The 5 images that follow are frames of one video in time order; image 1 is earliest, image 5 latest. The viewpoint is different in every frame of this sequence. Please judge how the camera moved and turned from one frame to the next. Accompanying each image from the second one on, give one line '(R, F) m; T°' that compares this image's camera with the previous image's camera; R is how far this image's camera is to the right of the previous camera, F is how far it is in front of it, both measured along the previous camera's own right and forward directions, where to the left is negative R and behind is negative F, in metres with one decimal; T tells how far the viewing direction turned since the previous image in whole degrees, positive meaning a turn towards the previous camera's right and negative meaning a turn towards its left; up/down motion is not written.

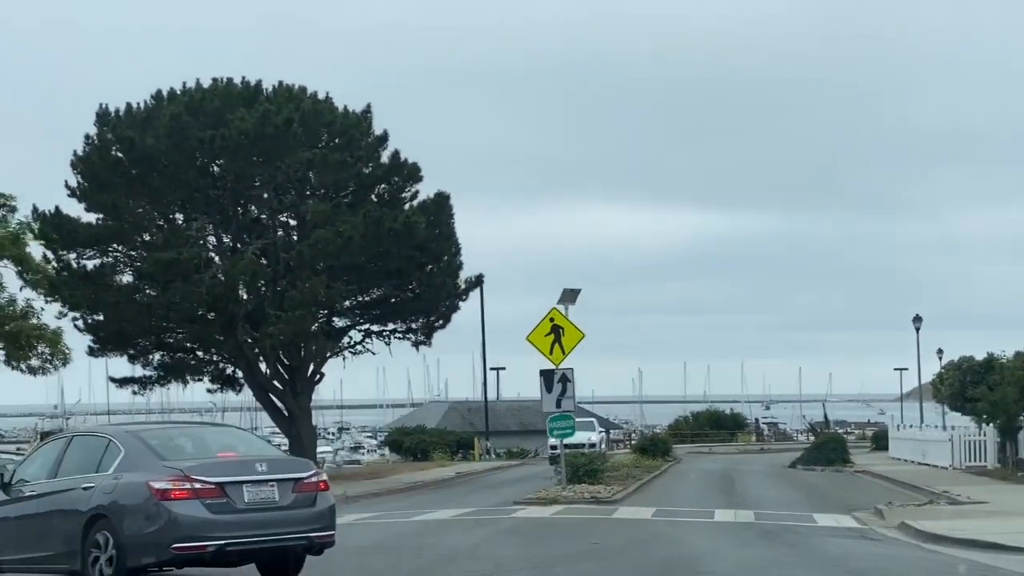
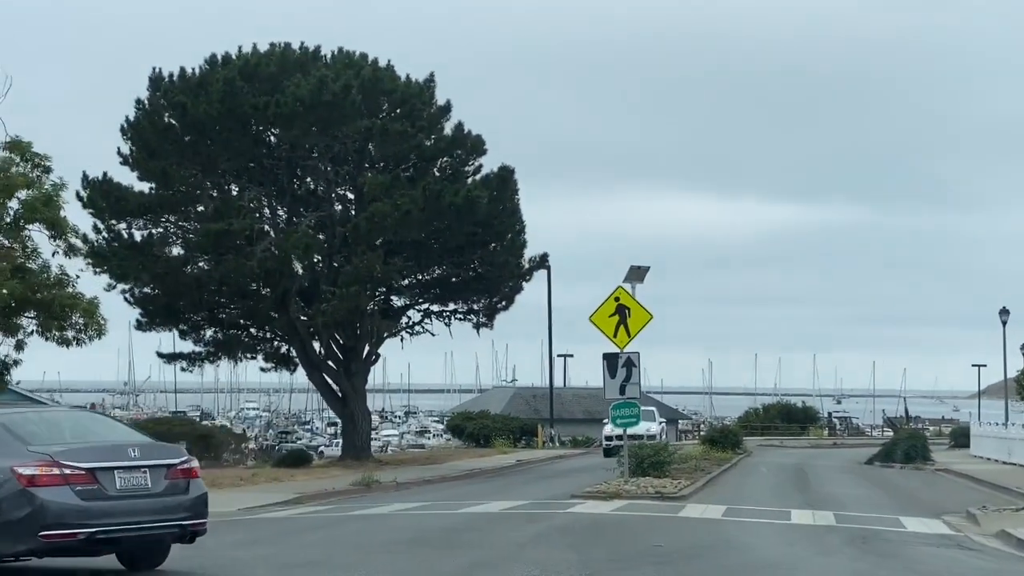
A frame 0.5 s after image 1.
(+0.1, +1.6) m; -3°
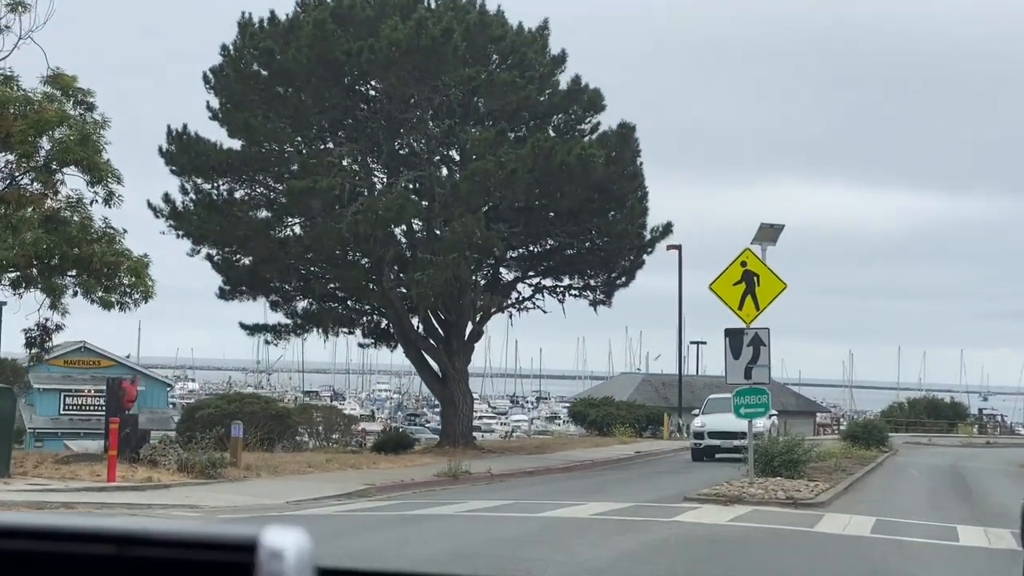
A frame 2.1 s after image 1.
(+0.4, +3.2) m; -7°
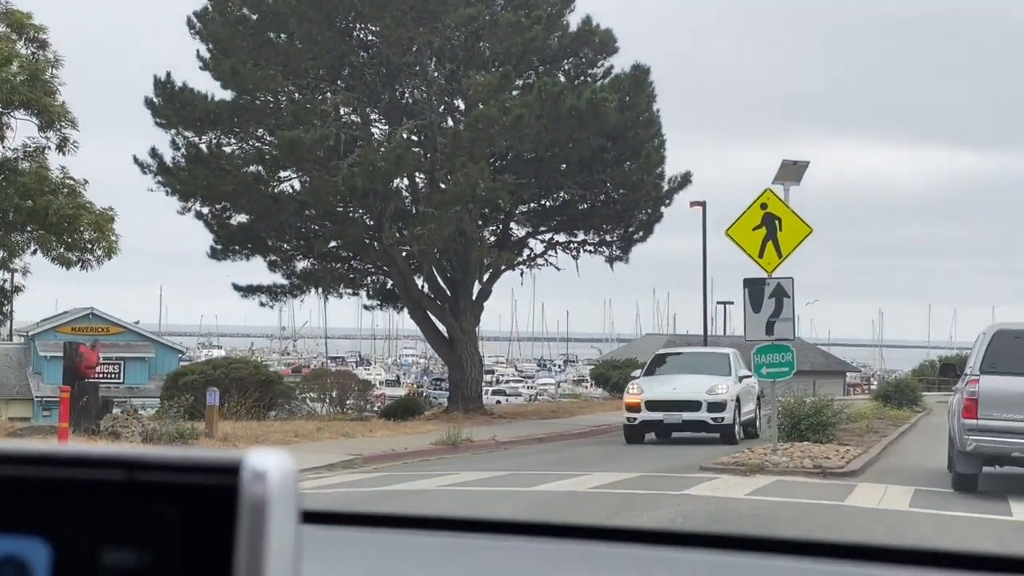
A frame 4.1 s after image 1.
(+0.4, +1.6) m; -1°
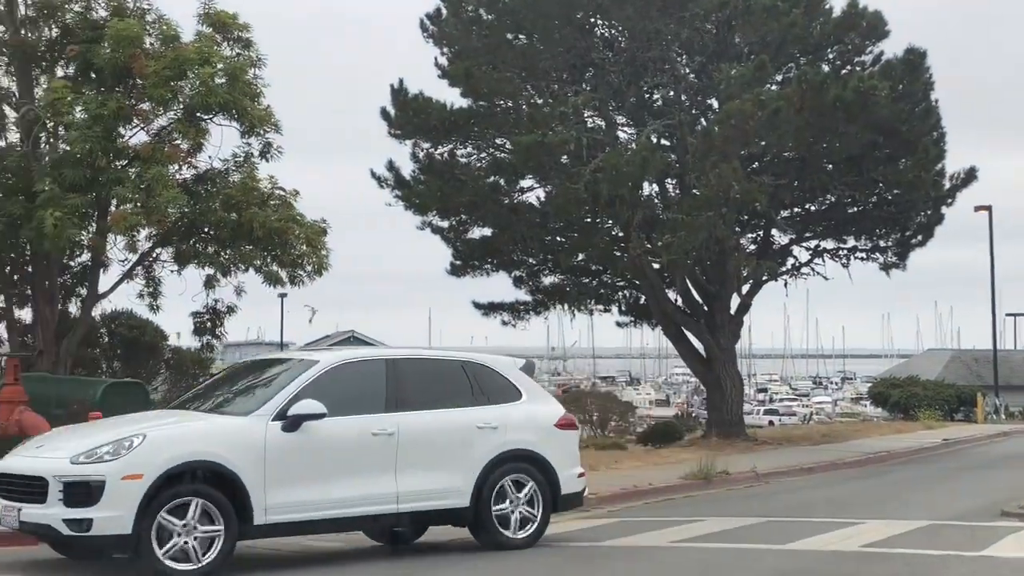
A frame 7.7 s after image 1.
(+0.2, +2.3) m; -13°
